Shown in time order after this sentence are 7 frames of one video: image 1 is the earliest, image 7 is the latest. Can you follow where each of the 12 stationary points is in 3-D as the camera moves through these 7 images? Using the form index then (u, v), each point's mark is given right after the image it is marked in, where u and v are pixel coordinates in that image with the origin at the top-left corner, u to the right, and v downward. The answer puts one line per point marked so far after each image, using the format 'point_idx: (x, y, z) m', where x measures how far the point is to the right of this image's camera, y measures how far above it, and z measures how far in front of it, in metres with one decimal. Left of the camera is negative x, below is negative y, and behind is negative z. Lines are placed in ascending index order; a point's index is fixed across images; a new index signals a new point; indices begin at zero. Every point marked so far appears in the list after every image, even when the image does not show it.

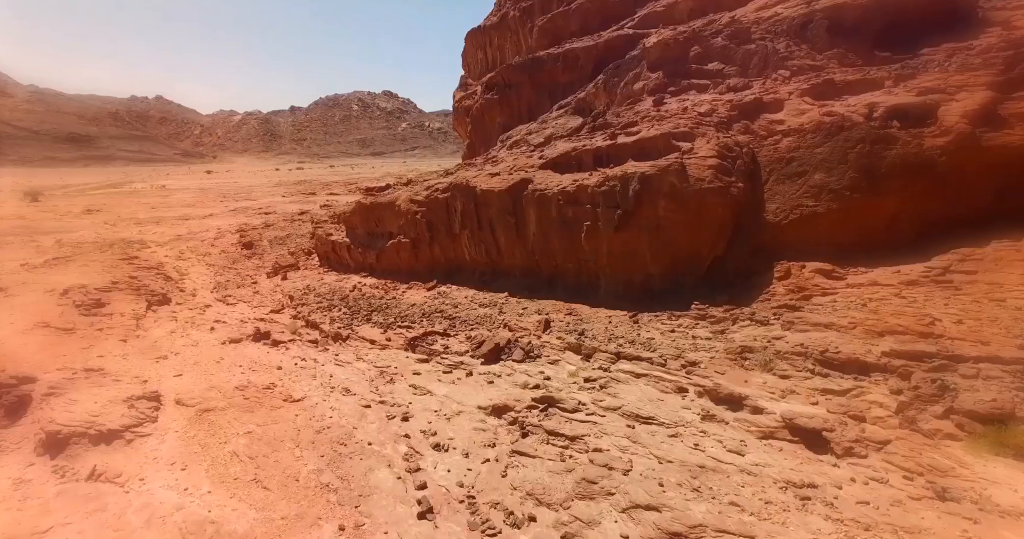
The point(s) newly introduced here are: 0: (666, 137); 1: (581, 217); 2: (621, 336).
0: (+2.9, +2.5, +9.1) m
1: (+1.4, +1.0, +9.5) m
2: (+1.7, -1.1, +7.6) m
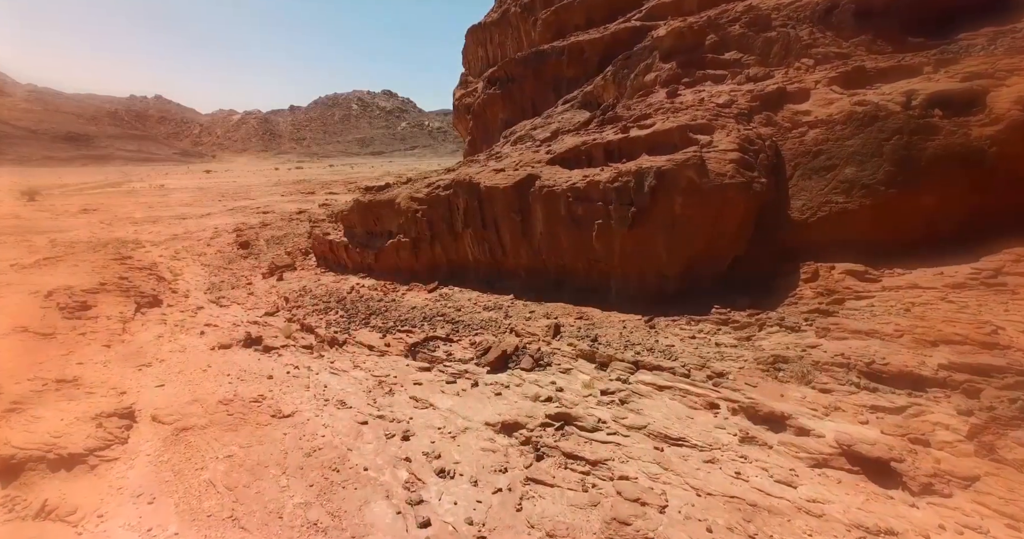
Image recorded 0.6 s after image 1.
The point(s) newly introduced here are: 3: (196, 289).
0: (+3.0, +2.5, +8.5) m
1: (+1.5, +1.0, +8.9) m
2: (+1.8, -1.1, +7.0) m
3: (-11.3, -0.7, +17.2) m
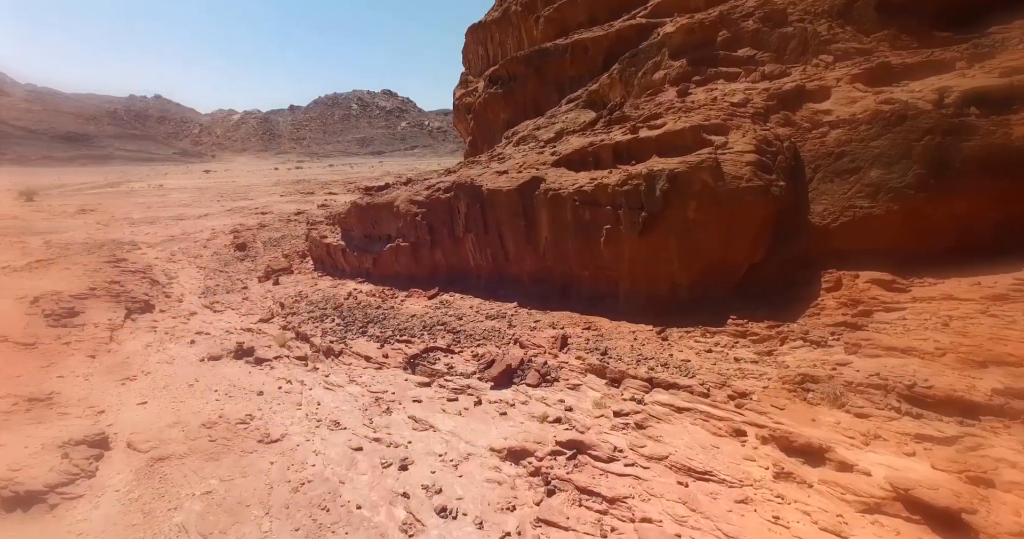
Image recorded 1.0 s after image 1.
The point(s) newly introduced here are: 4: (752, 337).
0: (+3.1, +2.4, +8.1) m
1: (+1.6, +0.9, +8.5) m
2: (+1.9, -1.2, +6.6) m
3: (-11.3, -0.8, +16.7) m
4: (+3.3, -0.9, +6.7) m
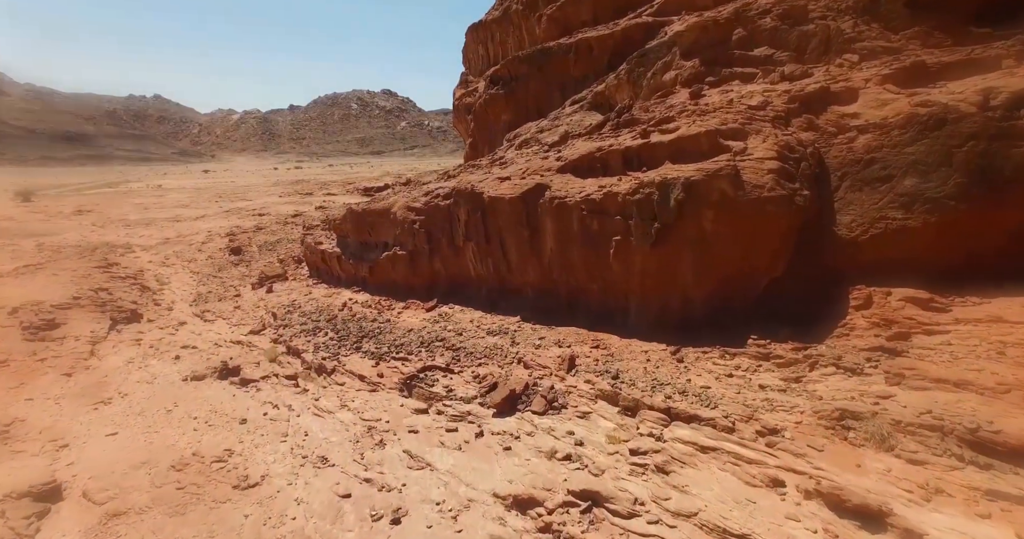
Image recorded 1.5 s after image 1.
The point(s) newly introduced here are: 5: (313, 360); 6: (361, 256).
0: (+3.2, +2.1, +7.6) m
1: (+1.6, +0.6, +8.0) m
2: (+2.0, -1.4, +6.1) m
3: (-11.2, -1.0, +16.2) m
4: (+3.4, -1.2, +6.1) m
5: (-3.7, -1.7, +9.0) m
6: (-4.1, +0.4, +12.9) m
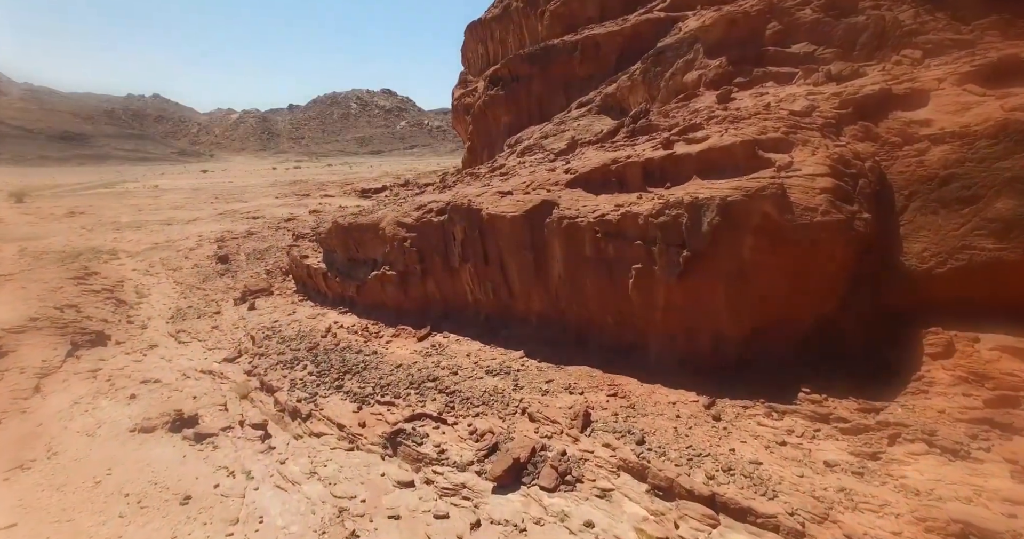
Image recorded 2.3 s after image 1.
0: (+3.2, +1.7, +6.5) m
1: (+1.7, +0.2, +6.9) m
2: (+2.0, -1.9, +5.0) m
3: (-11.2, -1.5, +15.1) m
4: (+3.4, -1.6, +5.0) m
5: (-3.7, -2.1, +7.8) m
6: (-4.0, -0.1, +11.7) m
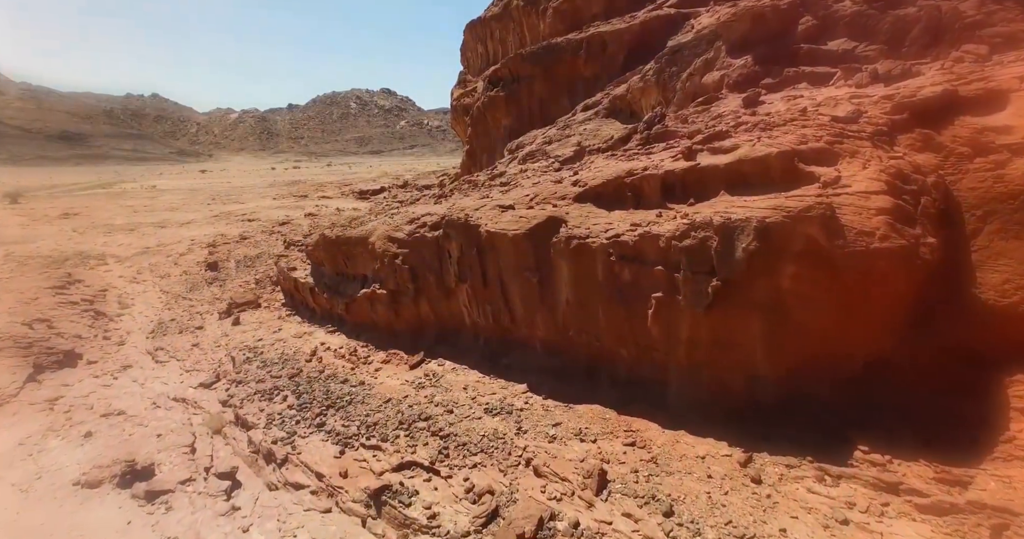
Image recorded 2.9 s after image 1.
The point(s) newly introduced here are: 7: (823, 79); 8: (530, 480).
0: (+3.2, +1.3, +5.6) m
1: (+1.7, -0.2, +6.0) m
2: (+2.0, -2.3, +4.1) m
3: (-11.1, -1.8, +14.2) m
4: (+3.5, -2.0, +4.2) m
5: (-3.7, -2.5, +7.0) m
6: (-4.0, -0.5, +10.9) m
7: (+4.4, +2.7, +6.7) m
8: (+0.2, -2.3, +5.3) m
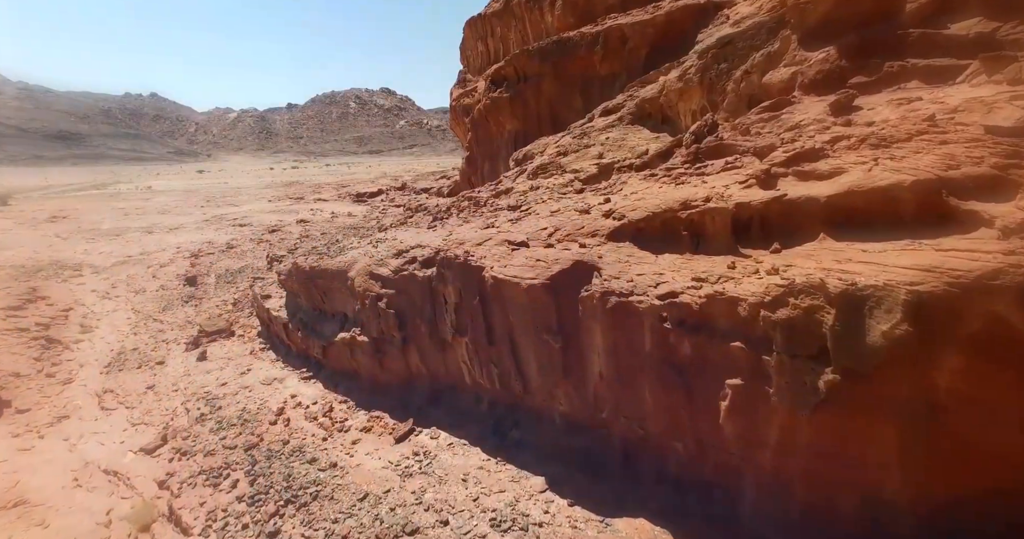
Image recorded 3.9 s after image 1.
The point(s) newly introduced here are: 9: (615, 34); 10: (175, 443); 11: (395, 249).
0: (+3.4, +0.6, +3.9) m
1: (+1.9, -0.8, +4.3) m
2: (+2.2, -2.9, +2.4) m
3: (-11.0, -2.5, +12.5) m
4: (+3.6, -2.7, +2.4) m
5: (-3.5, -3.2, +5.2) m
6: (-3.8, -1.1, +9.1) m
7: (+4.5, +2.0, +4.9) m
8: (+0.4, -3.0, +3.6) m
9: (+2.3, +5.0, +10.0) m
10: (-5.4, -2.8, +7.7) m
11: (-1.9, +0.4, +7.6) m
